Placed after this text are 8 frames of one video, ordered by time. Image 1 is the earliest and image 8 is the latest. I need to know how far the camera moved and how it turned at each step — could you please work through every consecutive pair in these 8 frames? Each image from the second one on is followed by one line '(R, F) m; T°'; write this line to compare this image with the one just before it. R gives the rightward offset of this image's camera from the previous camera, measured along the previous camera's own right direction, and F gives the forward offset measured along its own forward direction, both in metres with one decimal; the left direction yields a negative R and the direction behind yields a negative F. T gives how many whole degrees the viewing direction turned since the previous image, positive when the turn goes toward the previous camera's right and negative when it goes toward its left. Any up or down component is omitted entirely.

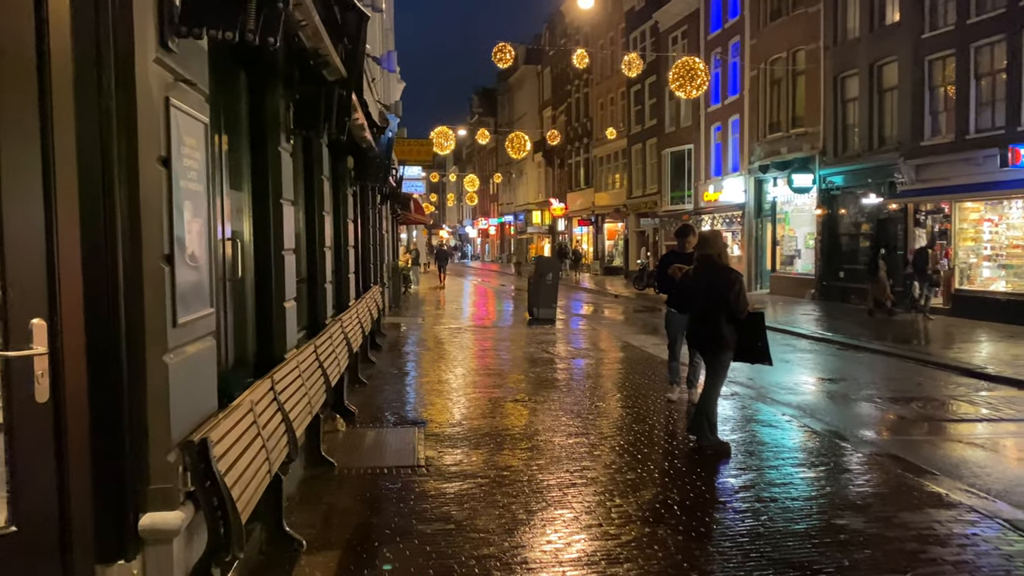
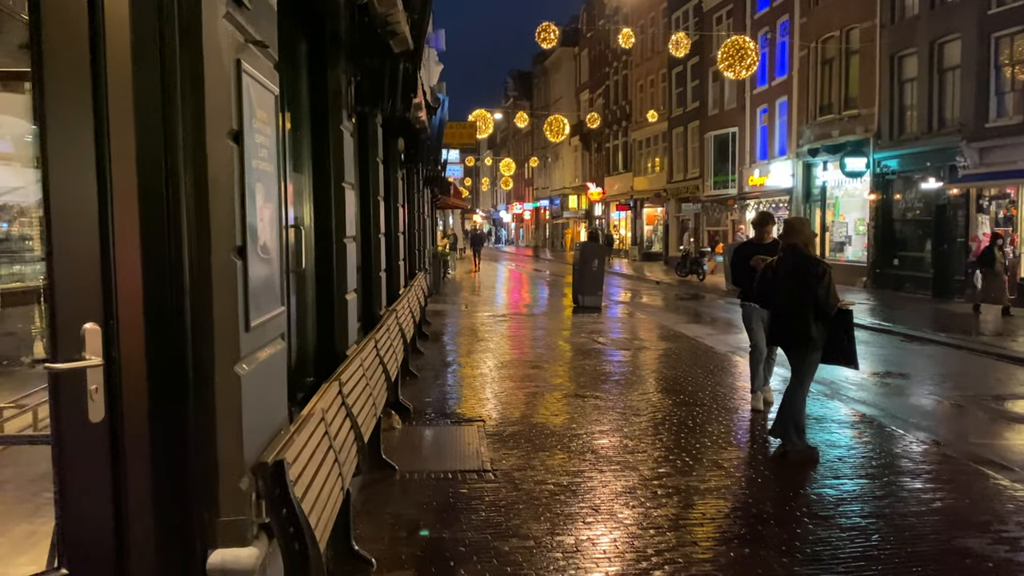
(-0.3, +0.5) m; -2°
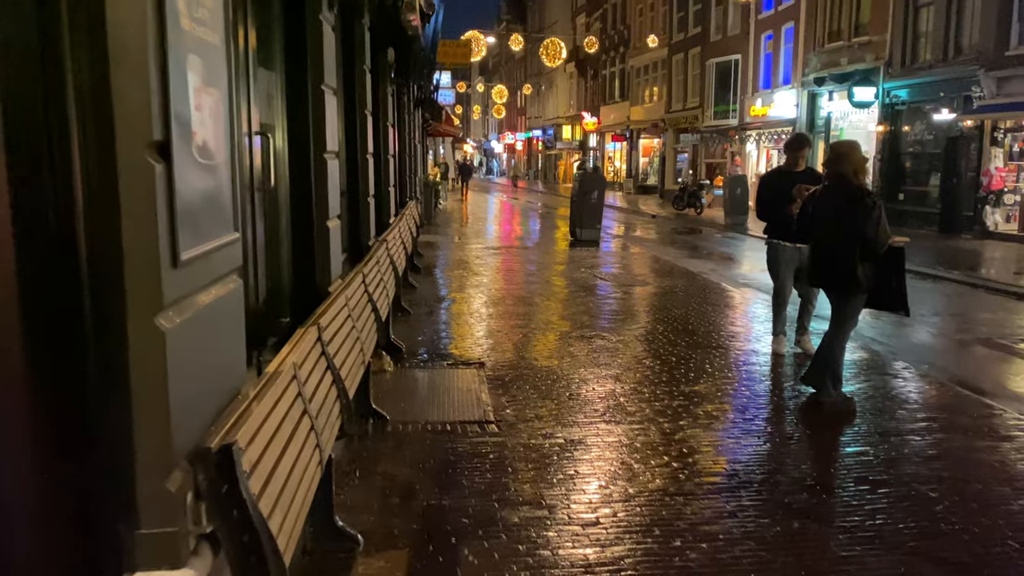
(-0.1, +0.8) m; +1°
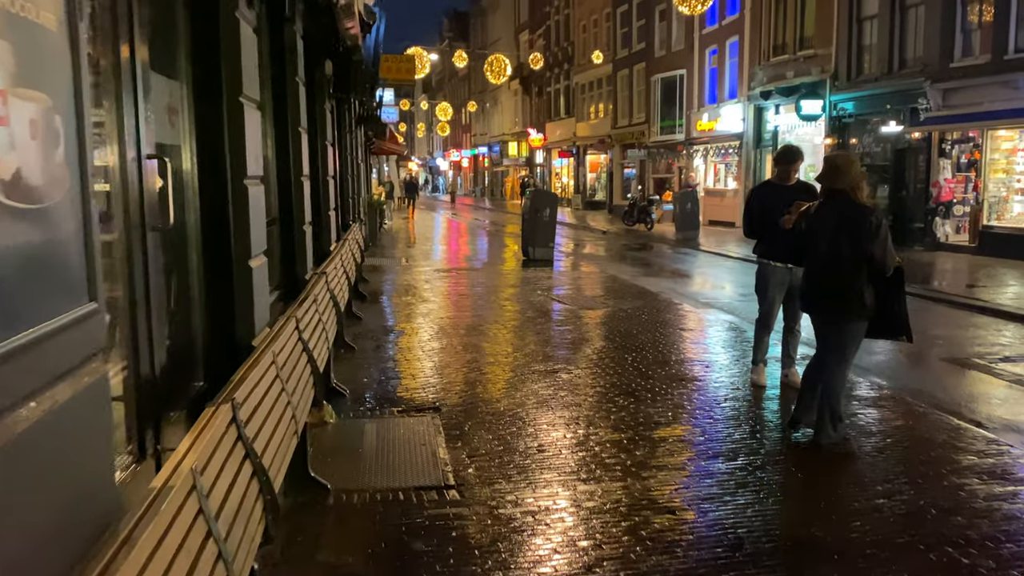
(-0.1, +0.7) m; +4°
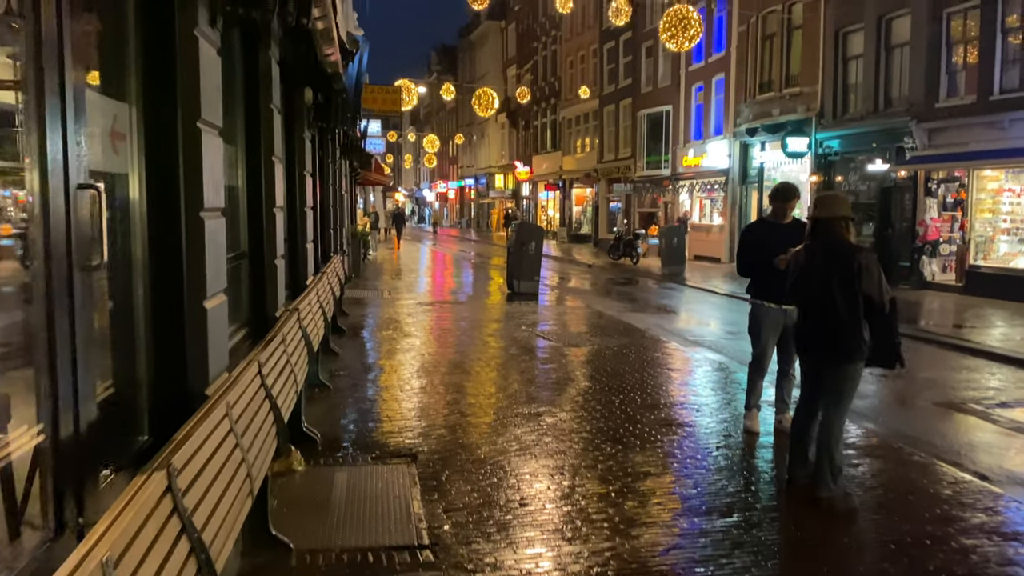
(0.0, +0.3) m; +1°
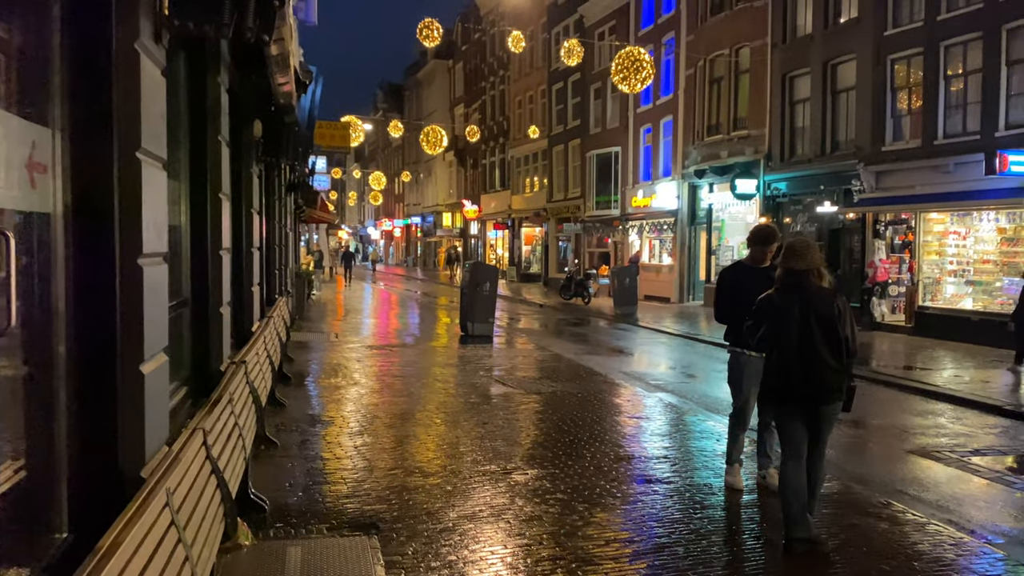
(-0.2, +0.5) m; +4°
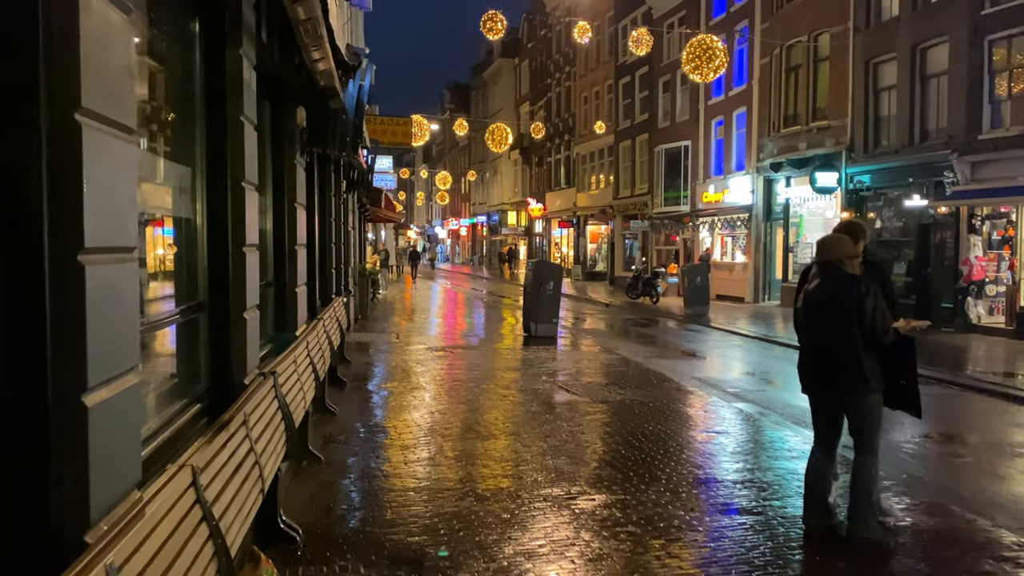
(0.0, +0.7) m; -5°
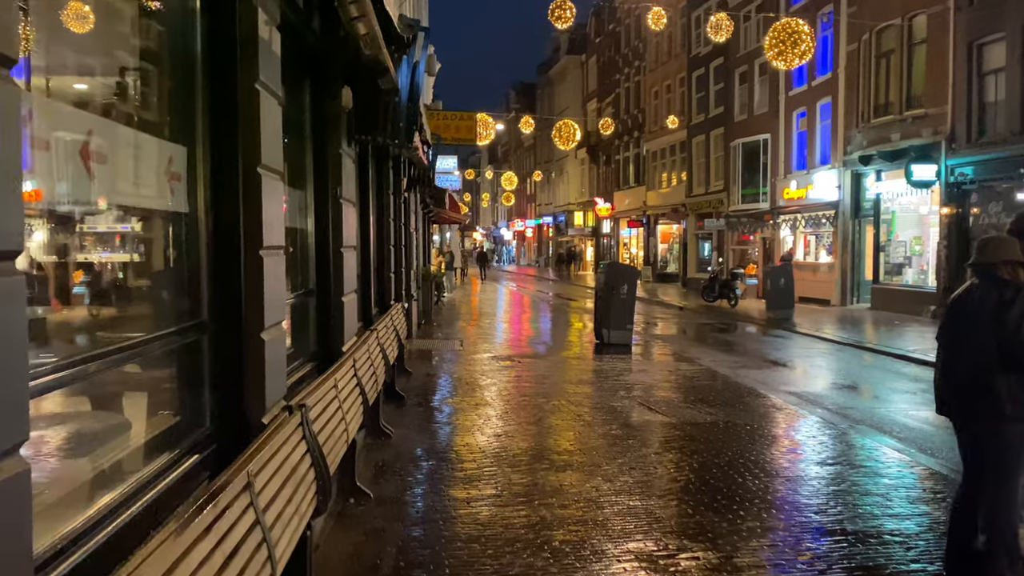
(-0.1, +1.0) m; -5°
